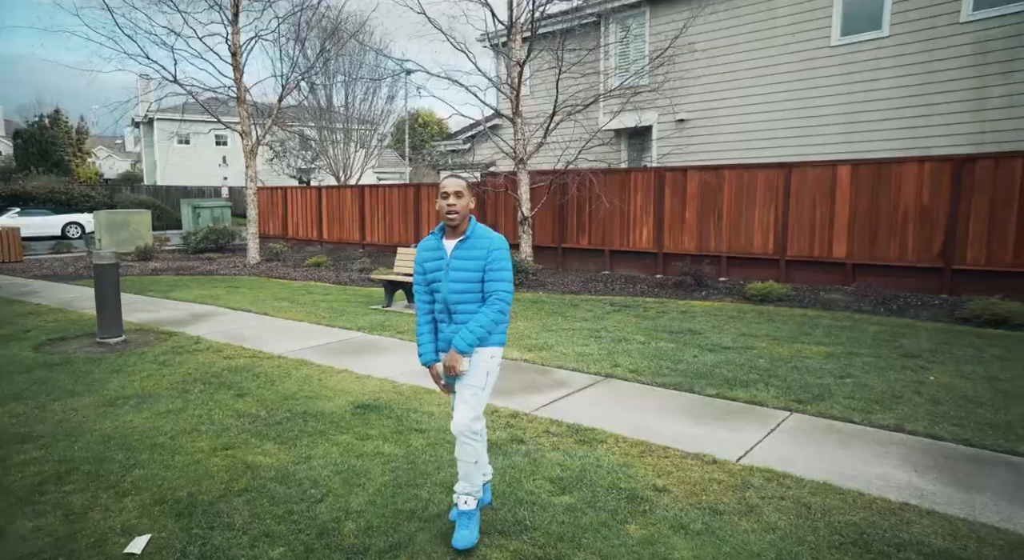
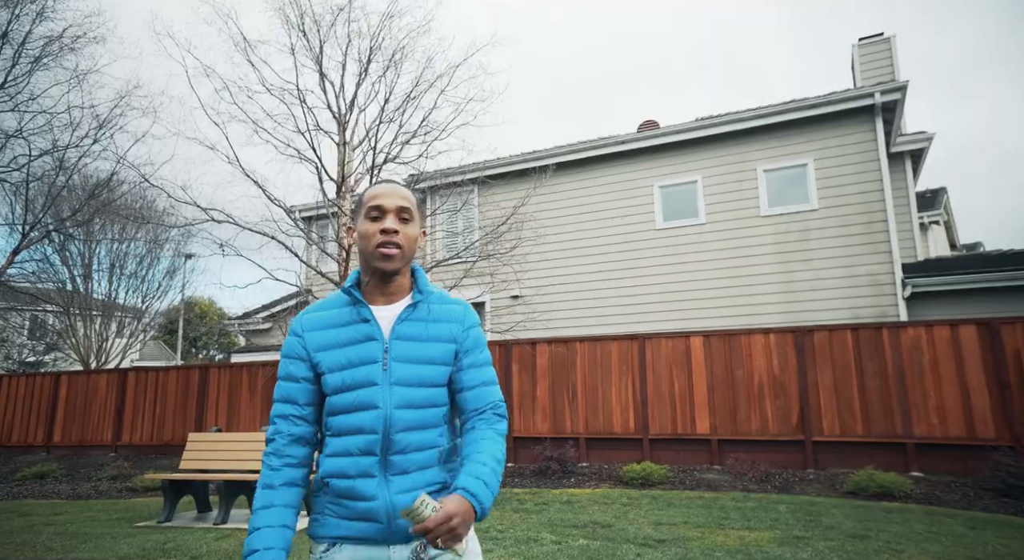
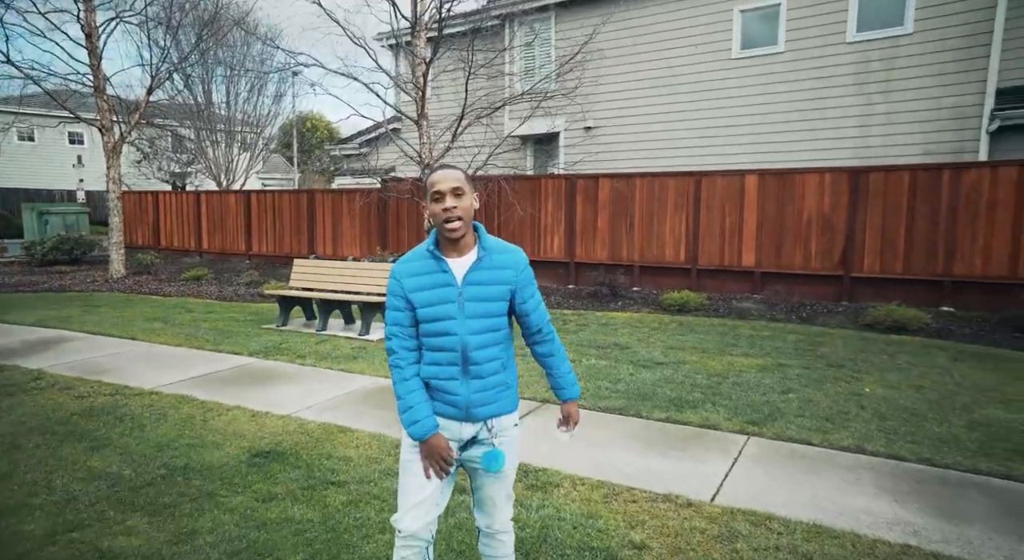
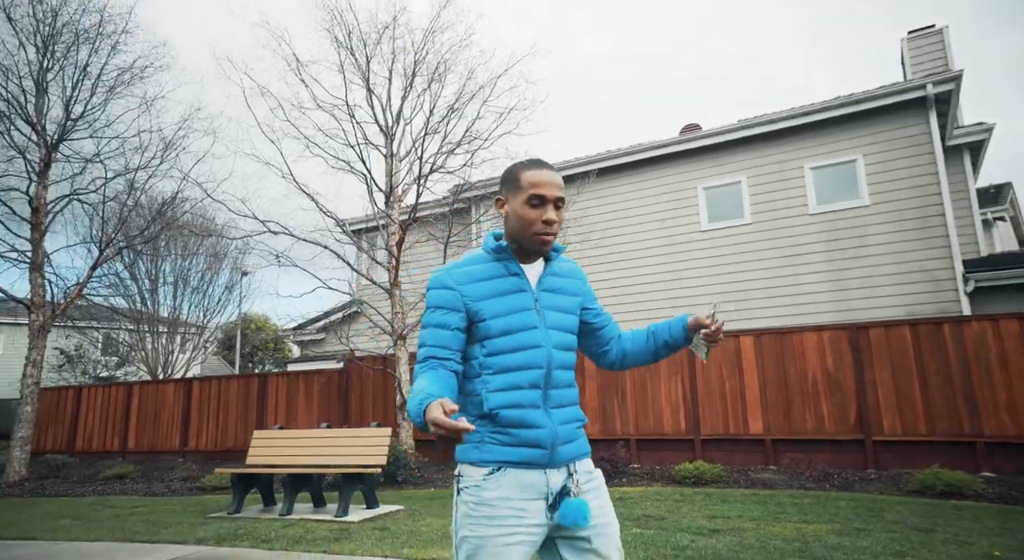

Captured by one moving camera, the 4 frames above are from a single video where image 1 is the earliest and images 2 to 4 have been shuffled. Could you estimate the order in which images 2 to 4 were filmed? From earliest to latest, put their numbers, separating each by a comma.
3, 2, 4
